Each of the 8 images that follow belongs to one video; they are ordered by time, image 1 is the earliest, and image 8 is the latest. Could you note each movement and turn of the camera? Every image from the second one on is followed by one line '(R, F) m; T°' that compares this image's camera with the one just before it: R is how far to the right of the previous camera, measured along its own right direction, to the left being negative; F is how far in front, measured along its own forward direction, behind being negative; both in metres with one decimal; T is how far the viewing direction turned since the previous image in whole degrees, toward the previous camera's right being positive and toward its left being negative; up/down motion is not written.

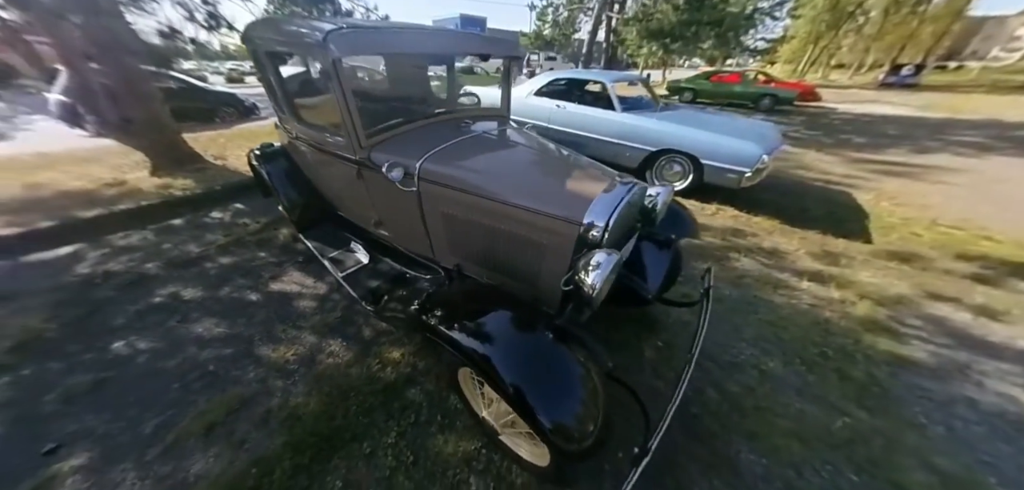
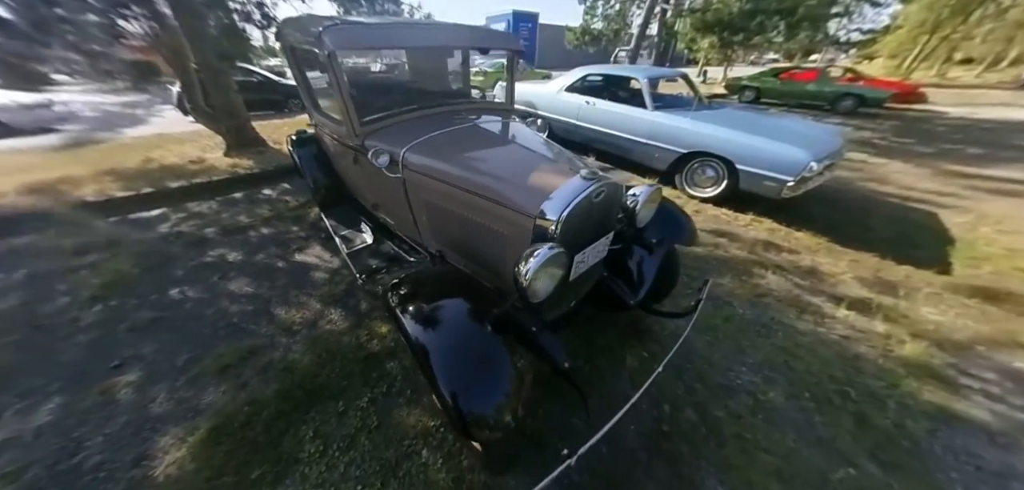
(+0.4, 0.0) m; -9°
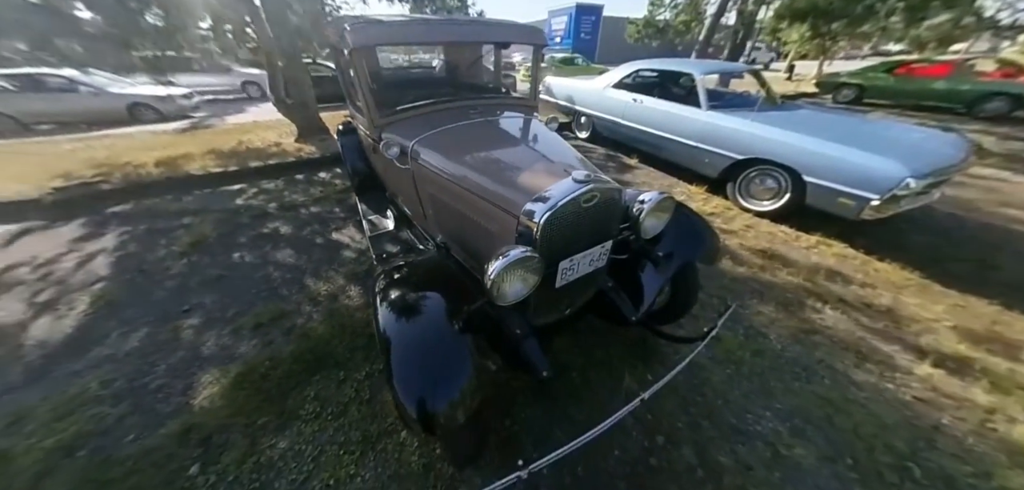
(+0.3, +0.1) m; -10°
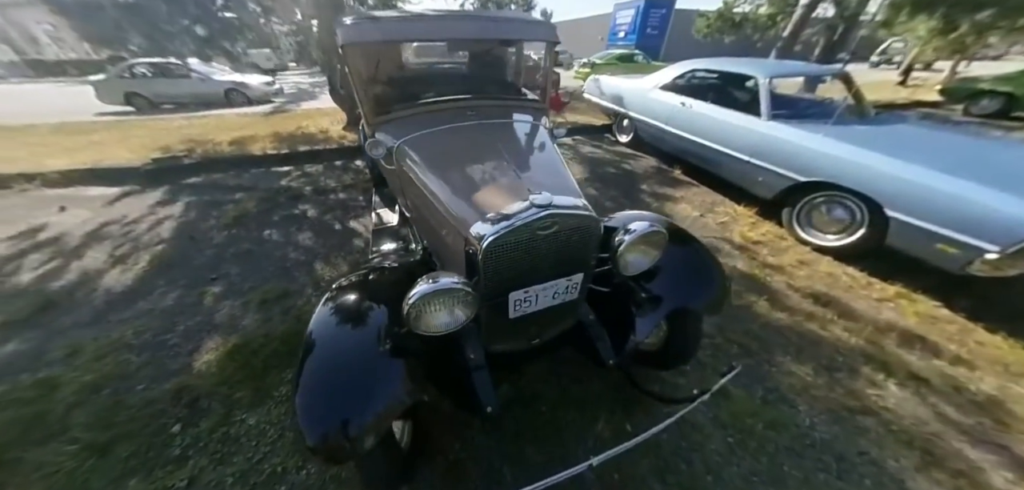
(+0.4, +0.2) m; -10°
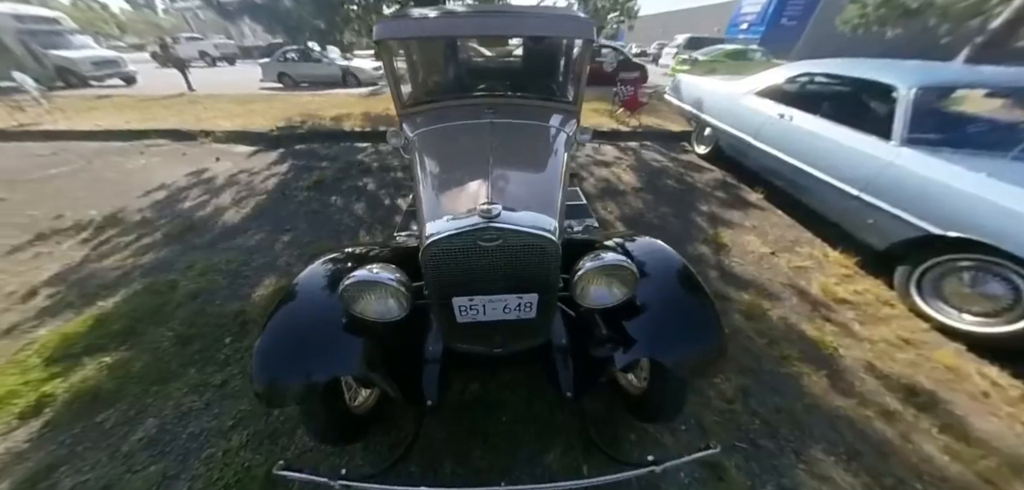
(+0.5, +0.1) m; -15°
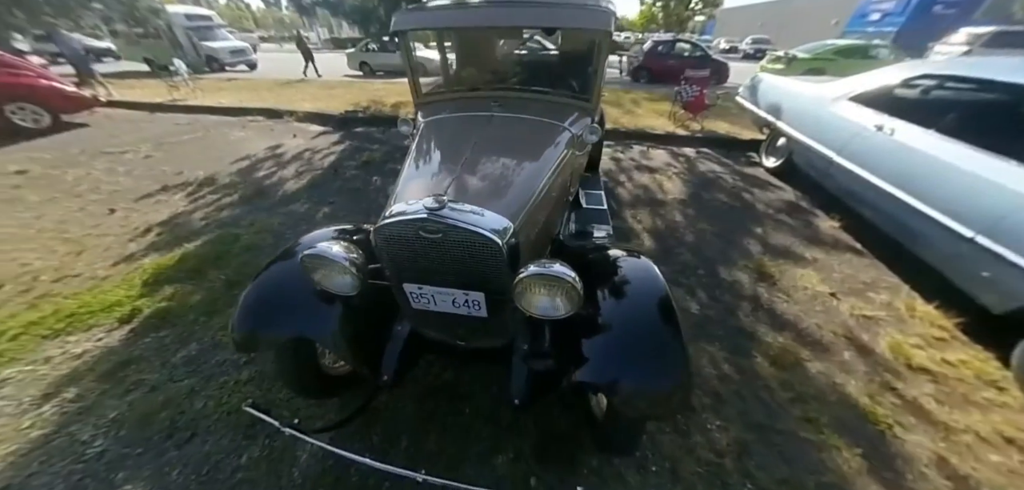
(+0.4, +0.1) m; -11°
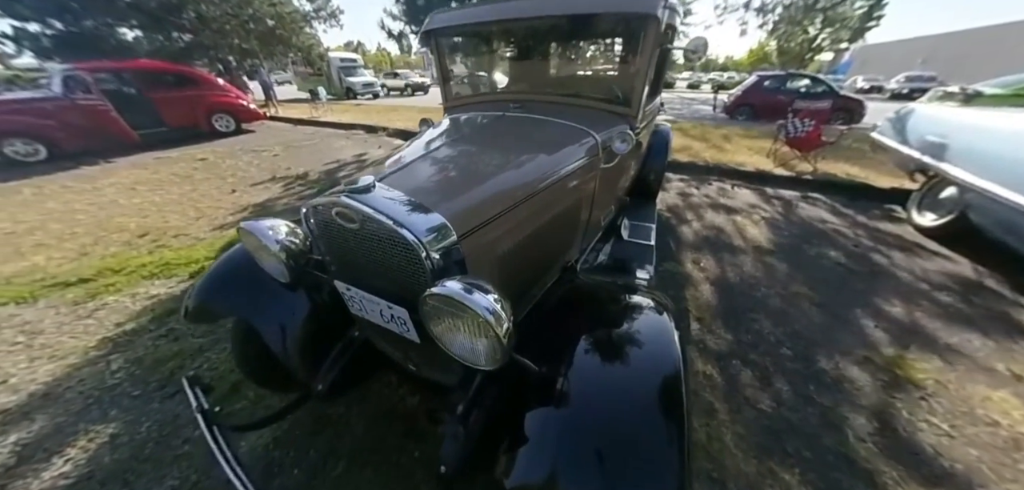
(+0.4, +0.4) m; -14°
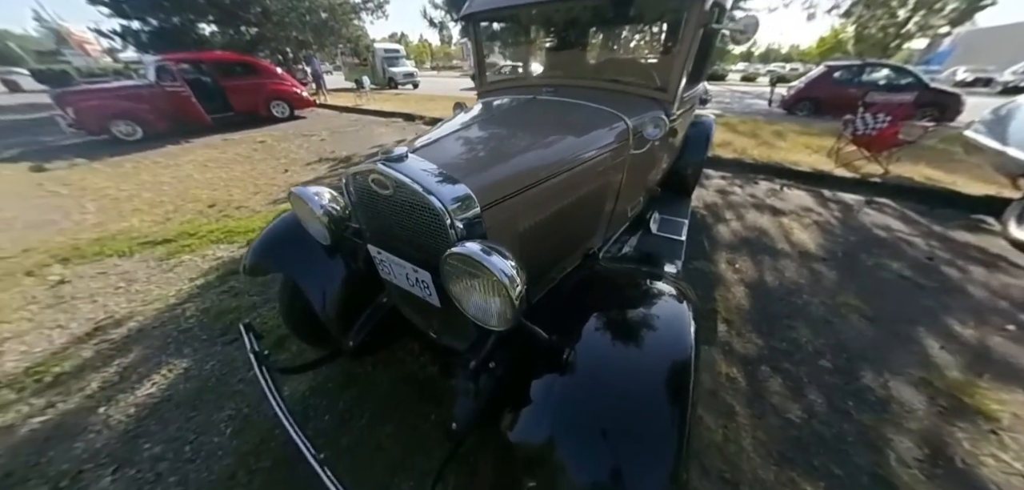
(0.0, 0.0) m; -5°
